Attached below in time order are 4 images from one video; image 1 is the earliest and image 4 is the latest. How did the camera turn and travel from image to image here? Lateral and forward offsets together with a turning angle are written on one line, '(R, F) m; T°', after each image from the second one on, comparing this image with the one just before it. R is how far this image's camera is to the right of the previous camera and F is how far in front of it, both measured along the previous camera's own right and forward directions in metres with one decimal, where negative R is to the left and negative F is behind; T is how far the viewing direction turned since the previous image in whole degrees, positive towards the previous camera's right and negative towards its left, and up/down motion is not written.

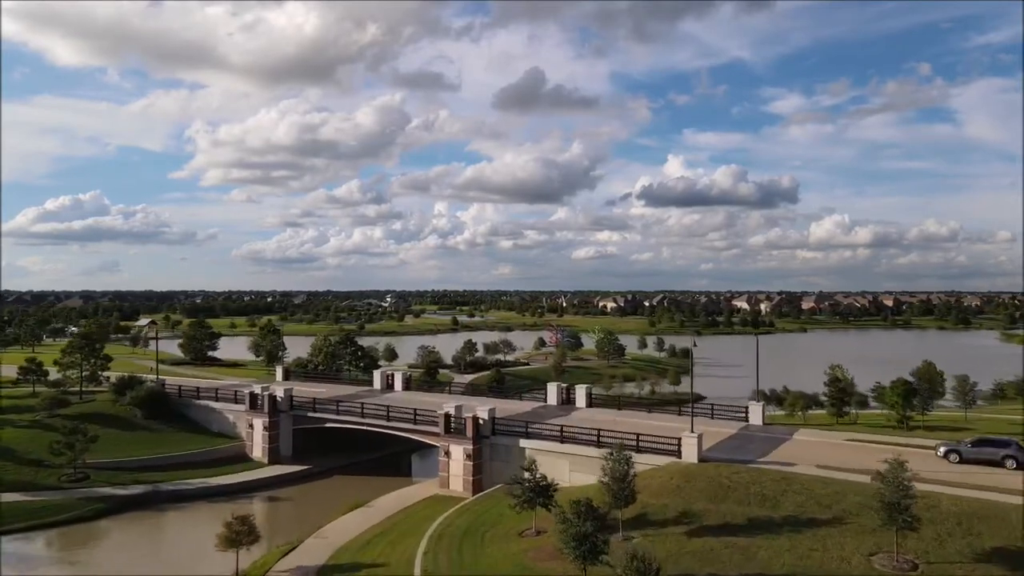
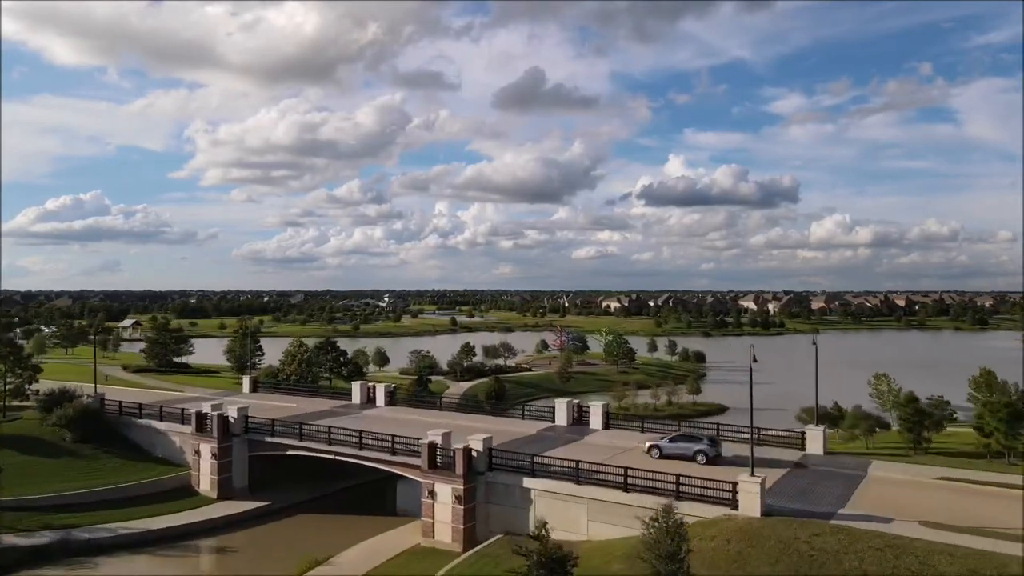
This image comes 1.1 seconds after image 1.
(0.0, +5.4) m; 0°
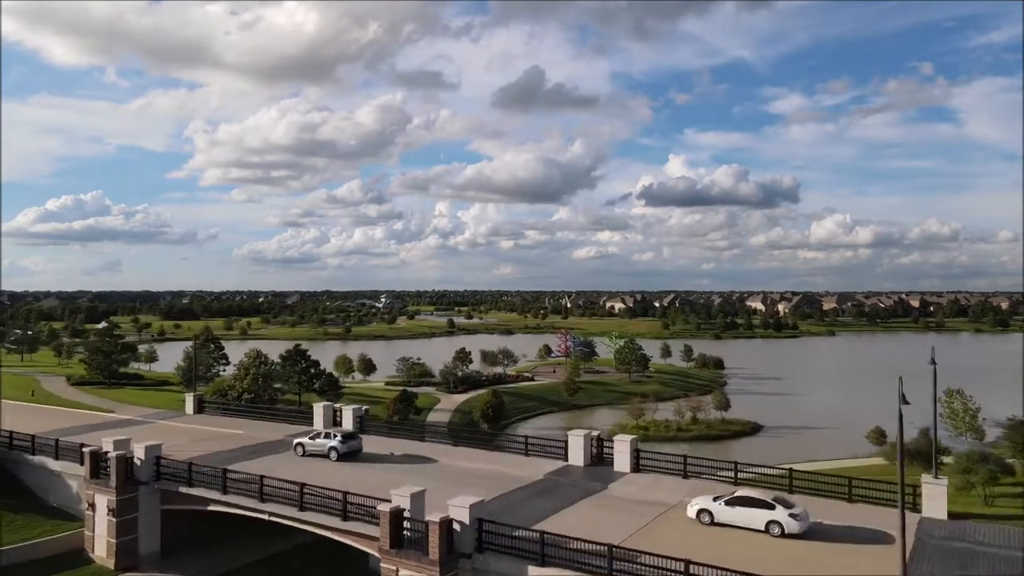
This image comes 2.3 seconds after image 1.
(0.0, +6.5) m; 0°
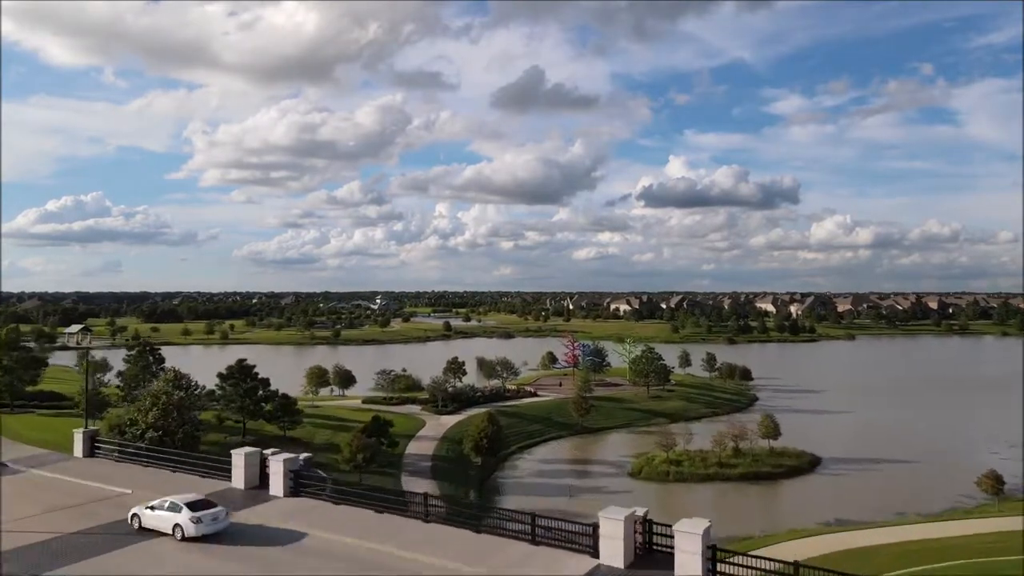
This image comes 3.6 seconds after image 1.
(0.0, +7.8) m; 0°
